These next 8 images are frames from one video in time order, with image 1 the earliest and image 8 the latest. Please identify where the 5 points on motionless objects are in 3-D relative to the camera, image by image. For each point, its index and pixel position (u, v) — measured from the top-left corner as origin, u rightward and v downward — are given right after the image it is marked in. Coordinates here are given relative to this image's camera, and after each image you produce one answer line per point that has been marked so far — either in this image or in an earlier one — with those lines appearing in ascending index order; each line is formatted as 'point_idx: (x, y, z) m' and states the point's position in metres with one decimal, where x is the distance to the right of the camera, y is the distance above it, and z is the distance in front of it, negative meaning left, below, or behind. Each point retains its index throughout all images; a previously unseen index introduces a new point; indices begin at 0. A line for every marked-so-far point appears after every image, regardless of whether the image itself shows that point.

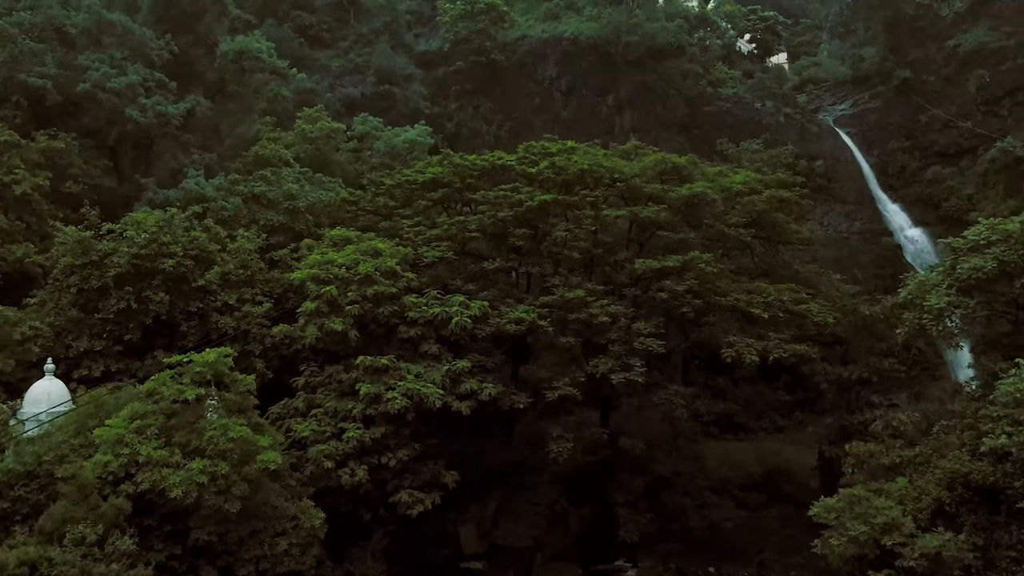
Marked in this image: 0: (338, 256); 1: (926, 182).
0: (-2.0, +0.4, +8.5) m
1: (+11.5, +2.9, +20.2) m
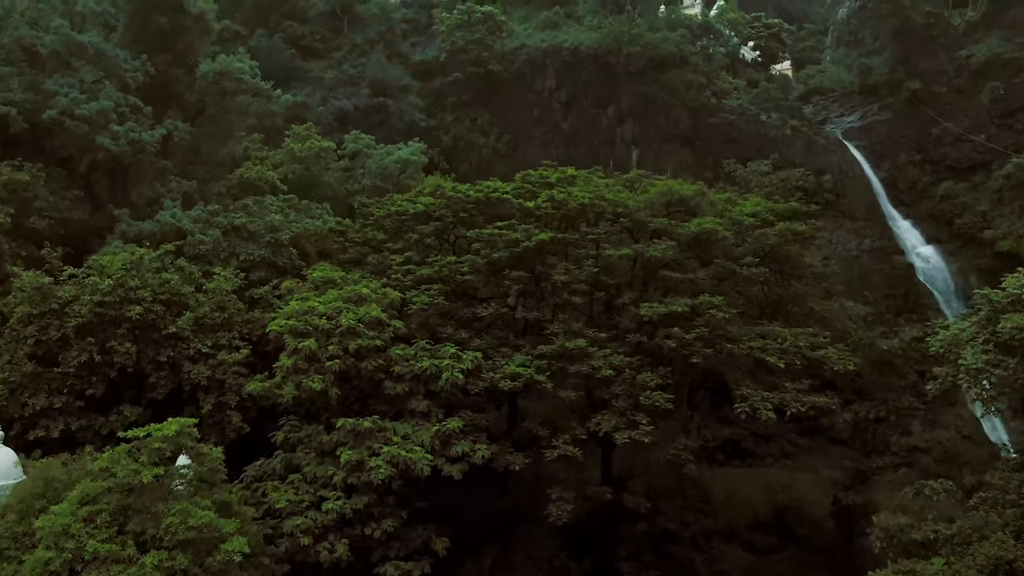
0: (-2.1, -0.2, +7.8) m
1: (+11.5, +2.4, +19.6) m
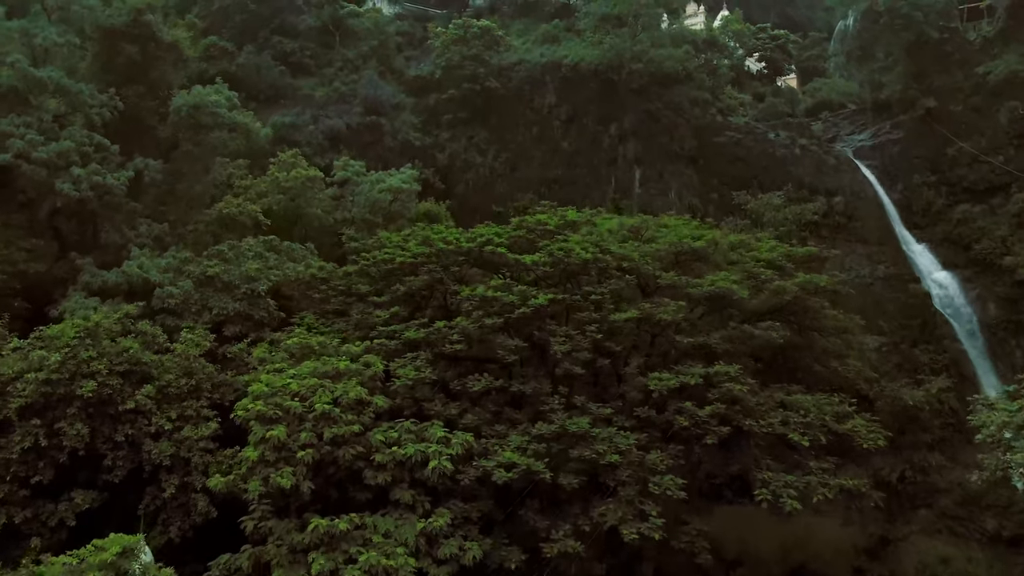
0: (-2.1, -0.9, +7.0) m
1: (+11.4, +1.7, +18.8) m
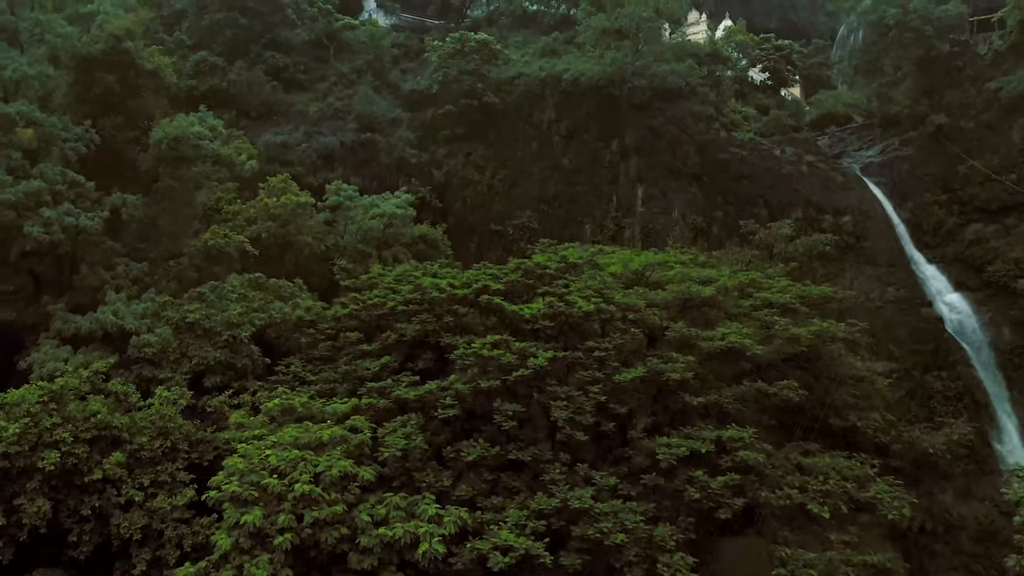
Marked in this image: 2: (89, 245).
0: (-2.2, -1.5, +6.5) m
1: (+11.4, +1.1, +18.2) m
2: (-6.3, +0.6, +10.8) m
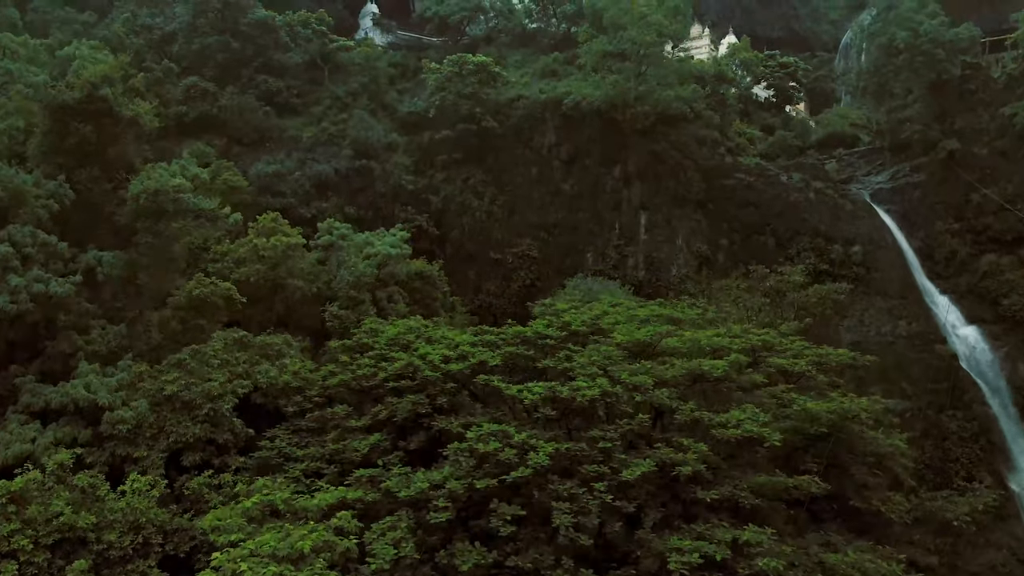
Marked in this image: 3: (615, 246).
0: (-2.2, -2.3, +5.9) m
1: (+11.4, +0.4, +17.7) m
2: (-6.3, -0.3, +10.3) m
3: (+2.7, +1.1, +18.9) m
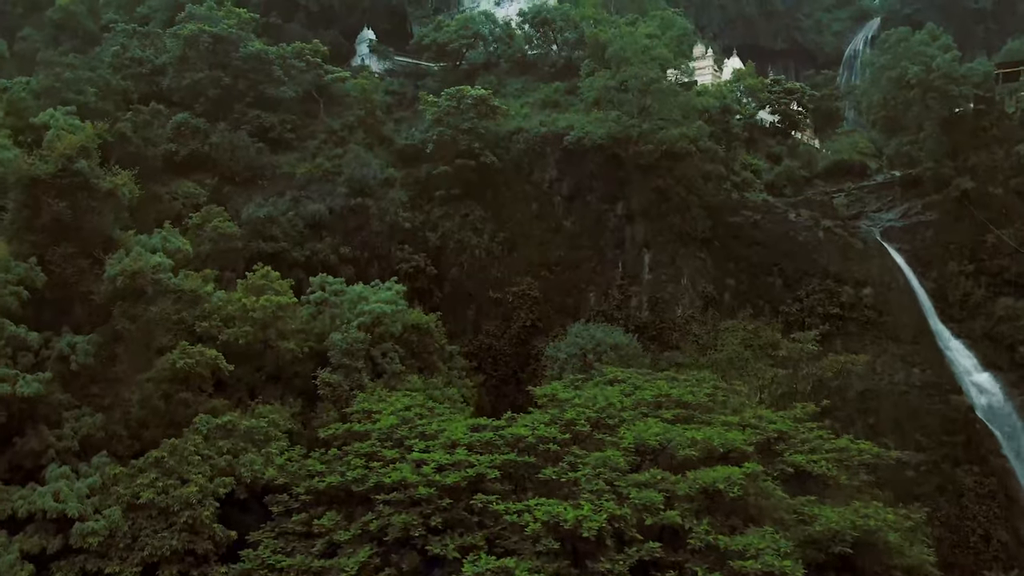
0: (-2.2, -3.3, +5.4) m
1: (+11.4, -0.7, +17.1) m
2: (-6.3, -1.3, +9.7) m
3: (+2.7, +0.1, +18.4) m
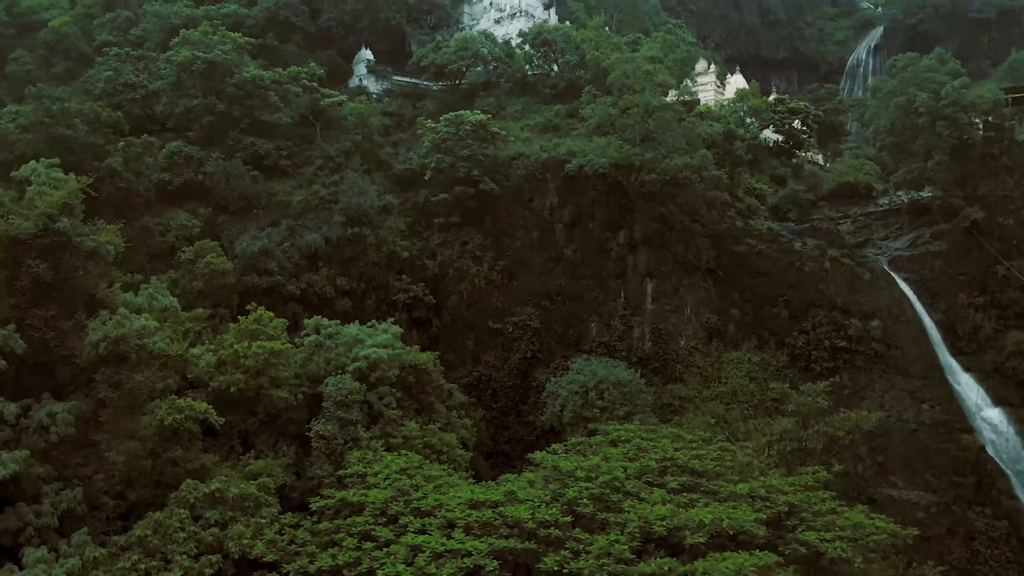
0: (-2.2, -4.1, +5.0) m
1: (+11.4, -1.5, +16.7) m
2: (-6.3, -2.1, +9.4) m
3: (+2.7, -0.7, +18.0) m
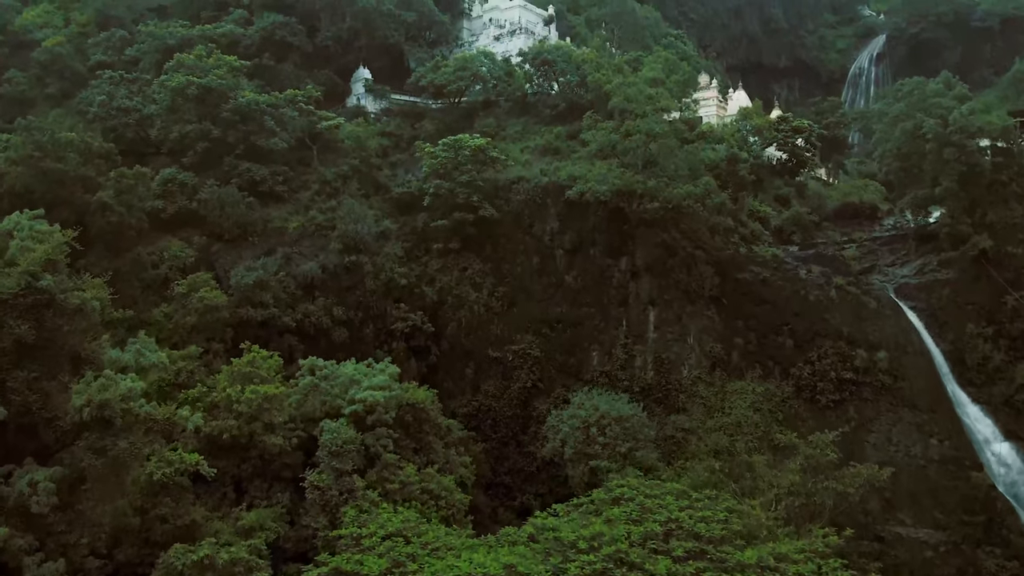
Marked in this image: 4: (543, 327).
0: (-2.2, -4.8, +4.7) m
1: (+11.4, -2.2, +16.4) m
2: (-6.4, -2.8, +9.0) m
3: (+2.7, -1.4, +17.7) m
4: (+0.8, -1.0, +18.0) m
